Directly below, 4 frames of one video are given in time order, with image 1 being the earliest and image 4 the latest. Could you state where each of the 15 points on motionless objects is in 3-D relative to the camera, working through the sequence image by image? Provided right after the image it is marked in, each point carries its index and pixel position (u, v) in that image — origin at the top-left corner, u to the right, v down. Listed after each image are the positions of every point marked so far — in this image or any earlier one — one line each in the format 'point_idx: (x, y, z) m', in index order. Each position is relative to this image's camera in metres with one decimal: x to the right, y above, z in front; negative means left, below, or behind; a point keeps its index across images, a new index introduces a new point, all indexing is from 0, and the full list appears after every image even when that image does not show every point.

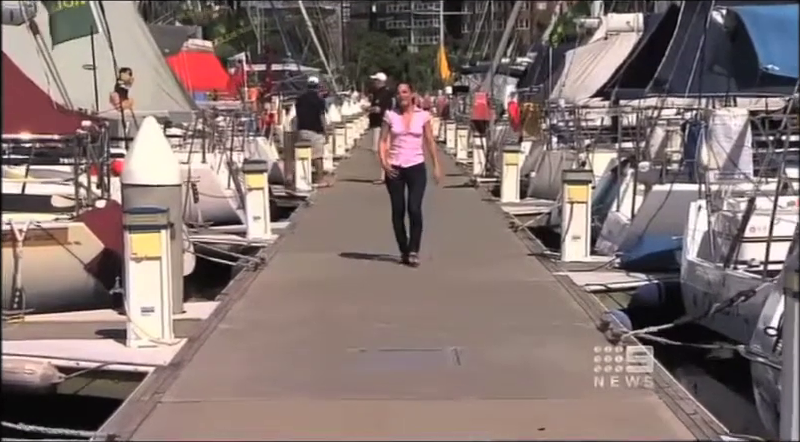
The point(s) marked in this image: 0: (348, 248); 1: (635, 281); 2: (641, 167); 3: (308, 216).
0: (-0.5, -0.3, +14.5) m
1: (+2.3, -0.6, +13.6) m
2: (+2.7, +0.6, +14.8) m
3: (-1.1, 0.0, +16.1) m
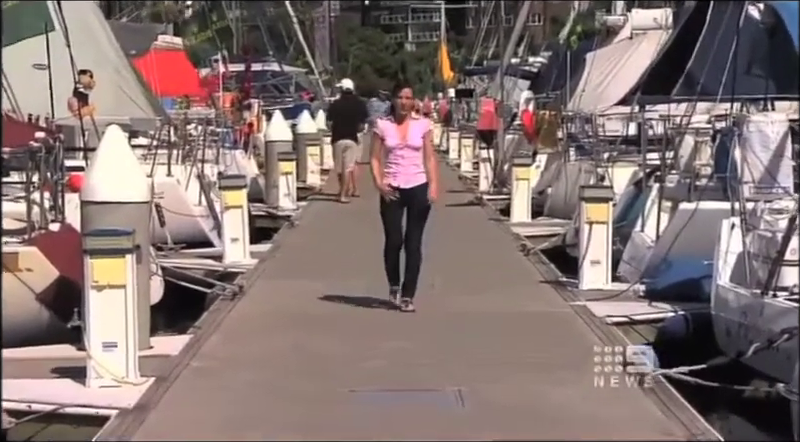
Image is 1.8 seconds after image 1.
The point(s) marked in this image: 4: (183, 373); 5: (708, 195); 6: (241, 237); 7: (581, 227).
0: (-0.6, -0.5, +12.9) m
1: (+2.3, -0.8, +12.0) m
2: (+2.6, +0.4, +13.2) m
3: (-1.2, -0.2, +14.5) m
4: (-1.6, -1.1, +10.0) m
5: (+2.9, +0.2, +12.6) m
6: (-1.6, -0.2, +13.4) m
7: (+1.7, 0.0, +12.4) m
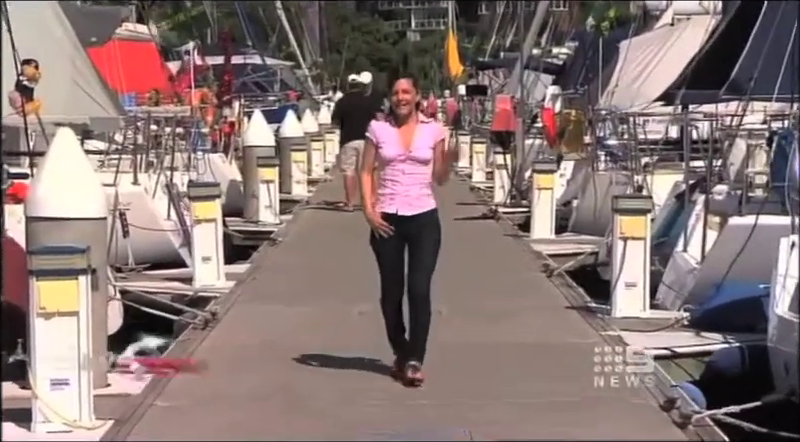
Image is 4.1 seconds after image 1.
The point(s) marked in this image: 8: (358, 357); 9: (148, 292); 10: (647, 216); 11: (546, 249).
0: (-0.6, -0.6, +11.1) m
1: (+2.3, -0.9, +10.1) m
2: (+2.6, +0.2, +11.4) m
3: (-1.1, -0.3, +12.7) m
4: (-1.6, -1.2, +8.2) m
5: (+2.9, +0.1, +10.8) m
6: (-1.6, -0.3, +11.6) m
7: (+1.7, -0.2, +10.6) m
8: (-0.3, -1.0, +9.6) m
9: (-2.1, -0.6, +11.2) m
10: (+1.9, 0.0, +10.4) m
11: (+1.4, -0.3, +13.0) m
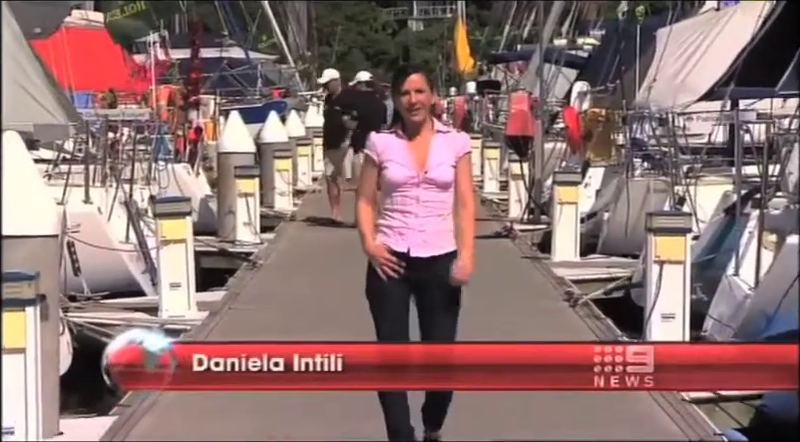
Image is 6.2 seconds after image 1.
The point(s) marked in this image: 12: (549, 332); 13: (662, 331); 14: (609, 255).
0: (-0.6, -0.8, +9.6) m
1: (+2.3, -1.1, +8.6) m
2: (+2.6, +0.1, +9.9) m
3: (-1.1, -0.5, +11.2) m
4: (-1.6, -1.3, +6.7) m
5: (+2.9, 0.0, +9.3) m
6: (-1.5, -0.4, +10.2) m
7: (+1.7, -0.3, +9.1) m
8: (-0.3, -1.1, +8.1) m
9: (-2.1, -0.7, +9.7) m
10: (+1.9, -0.1, +8.9) m
11: (+1.4, -0.4, +11.5) m
12: (+1.0, -0.8, +9.4) m
13: (+1.8, -0.7, +9.1) m
14: (+2.2, -0.3, +14.7) m
